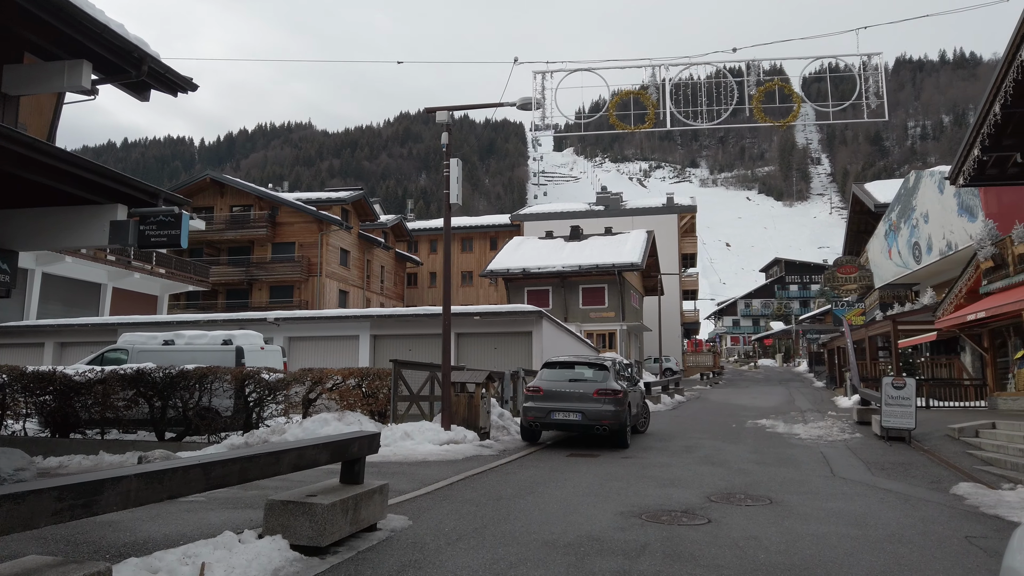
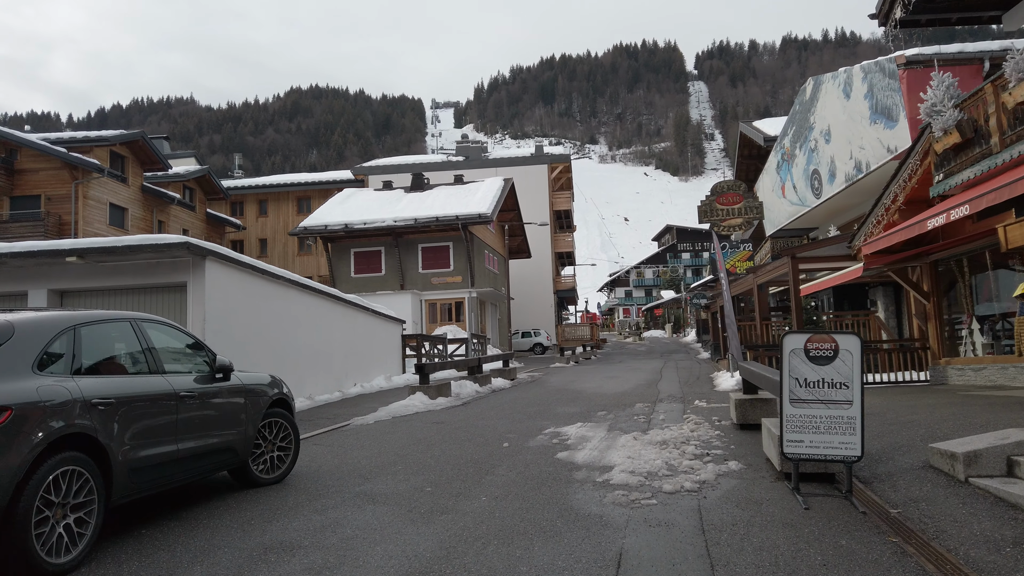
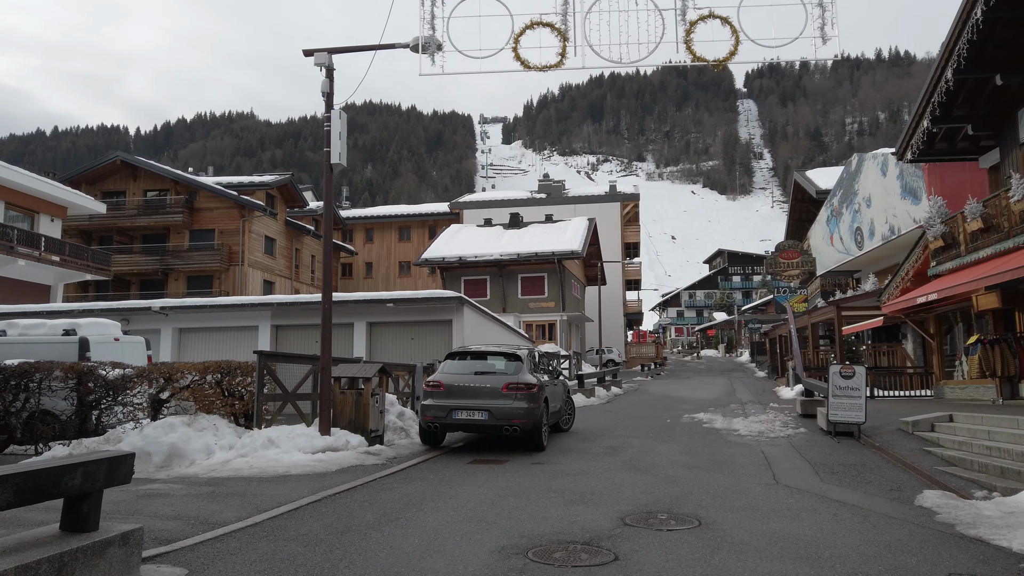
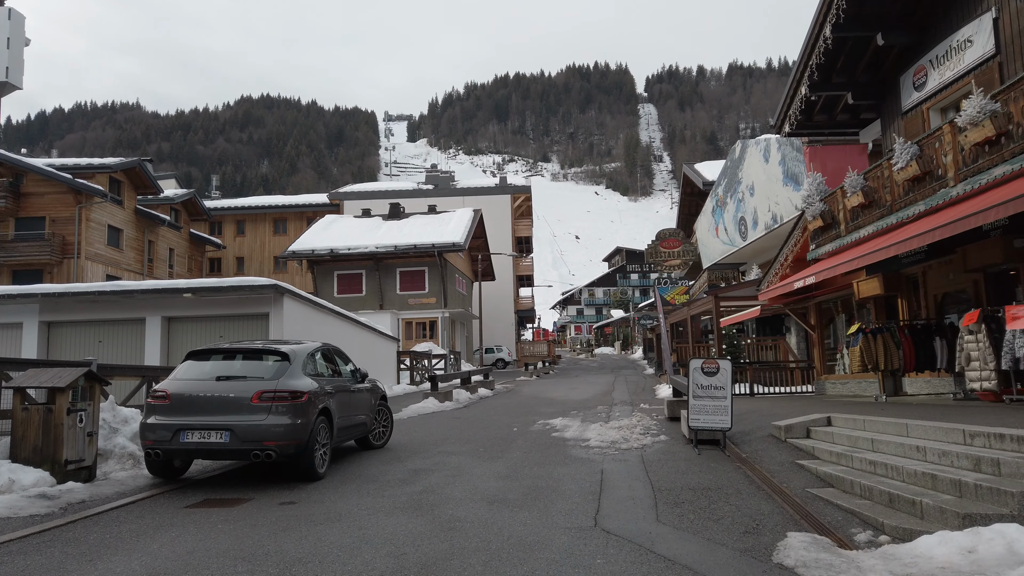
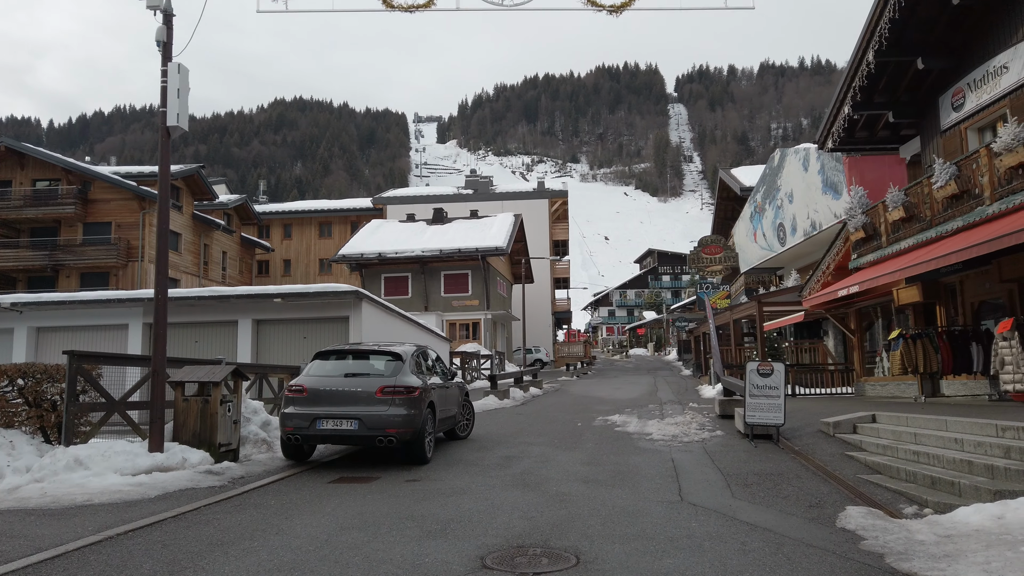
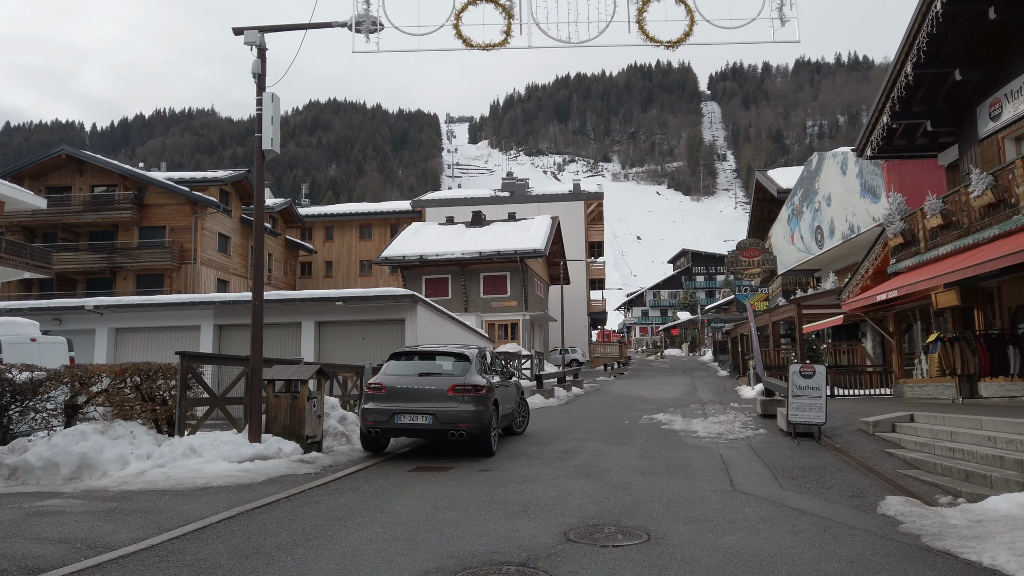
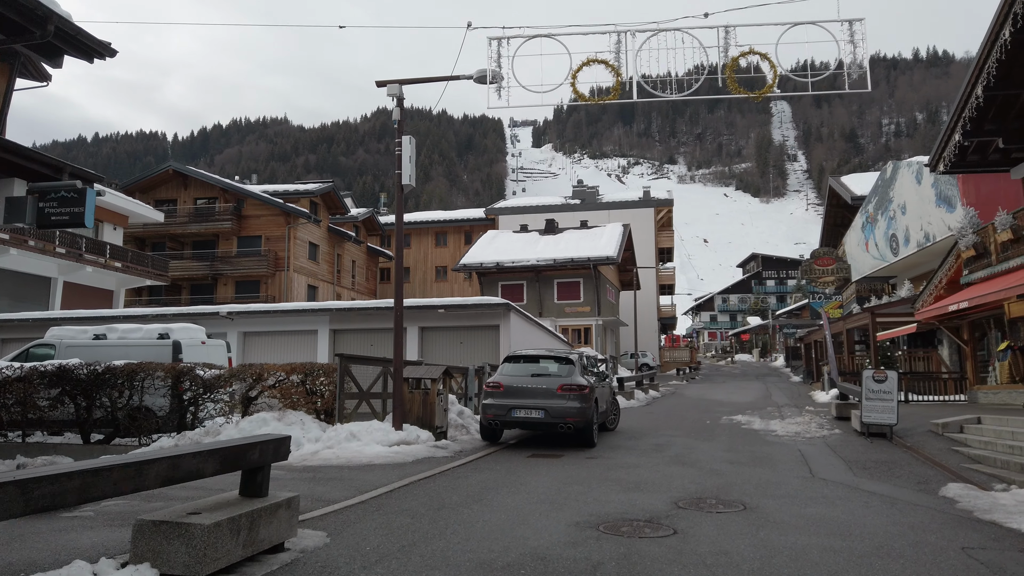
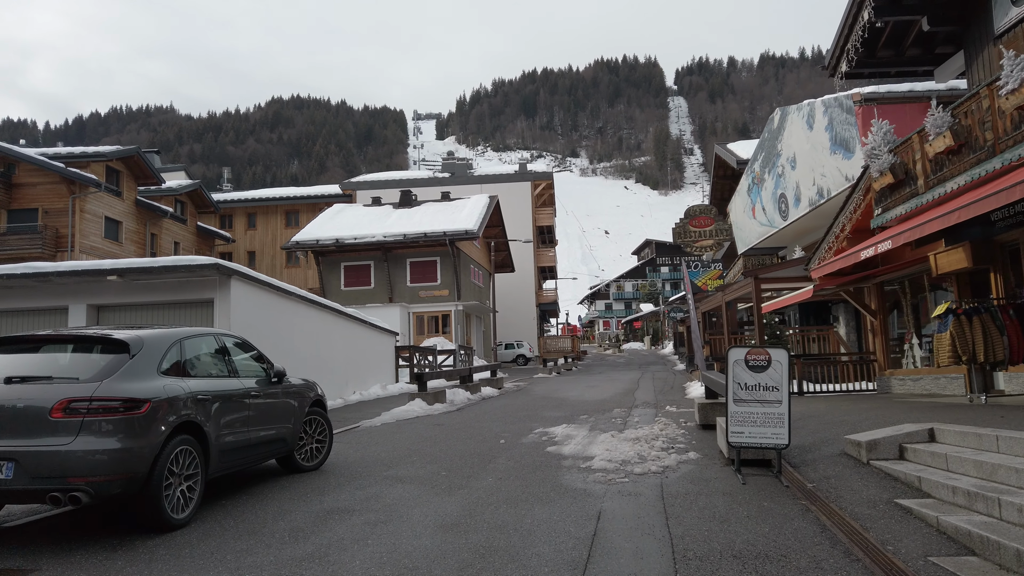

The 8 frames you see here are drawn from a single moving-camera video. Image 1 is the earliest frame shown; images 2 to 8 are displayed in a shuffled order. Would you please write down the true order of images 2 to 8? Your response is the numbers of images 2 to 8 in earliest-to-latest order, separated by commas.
7, 3, 6, 5, 4, 8, 2
